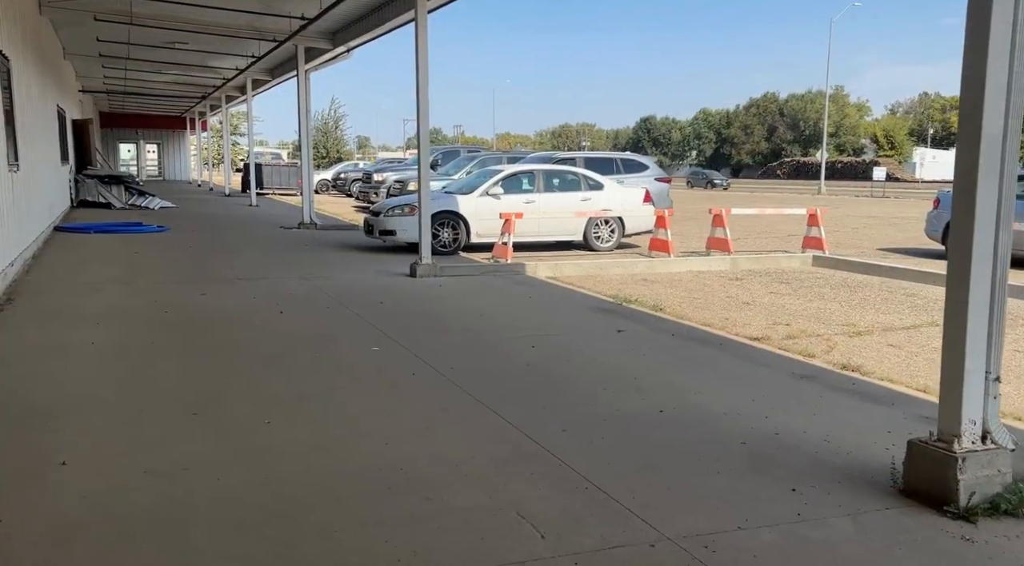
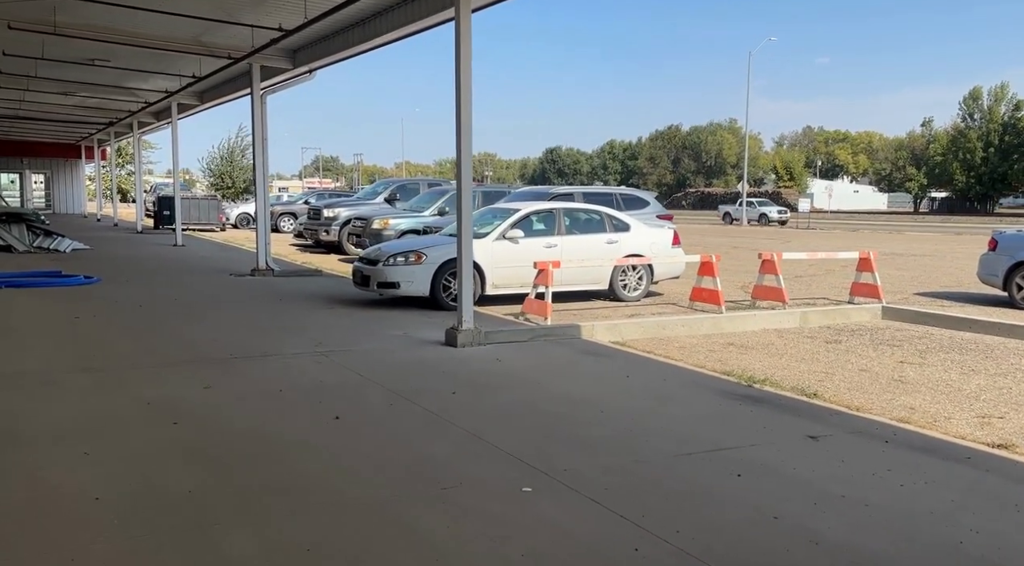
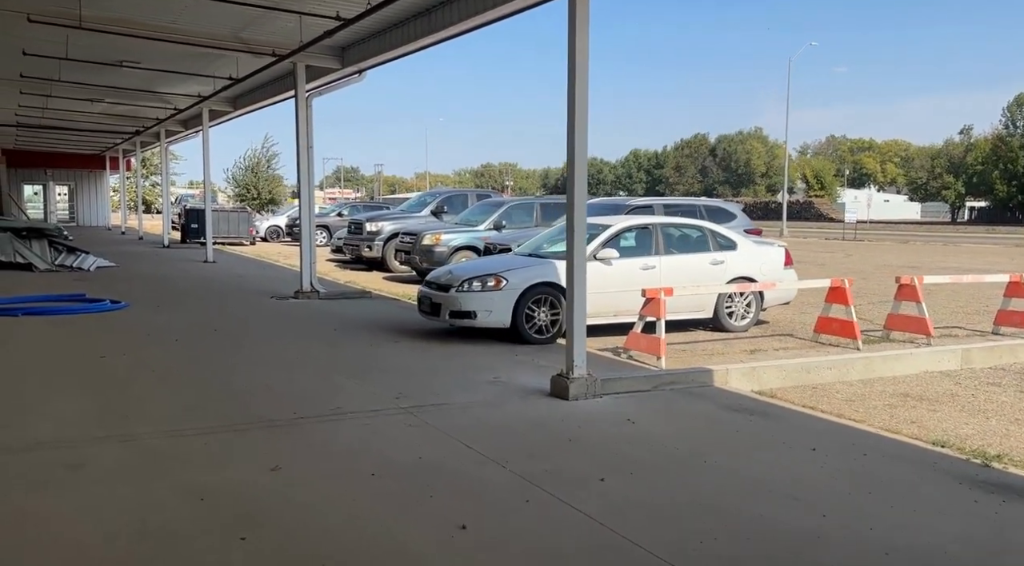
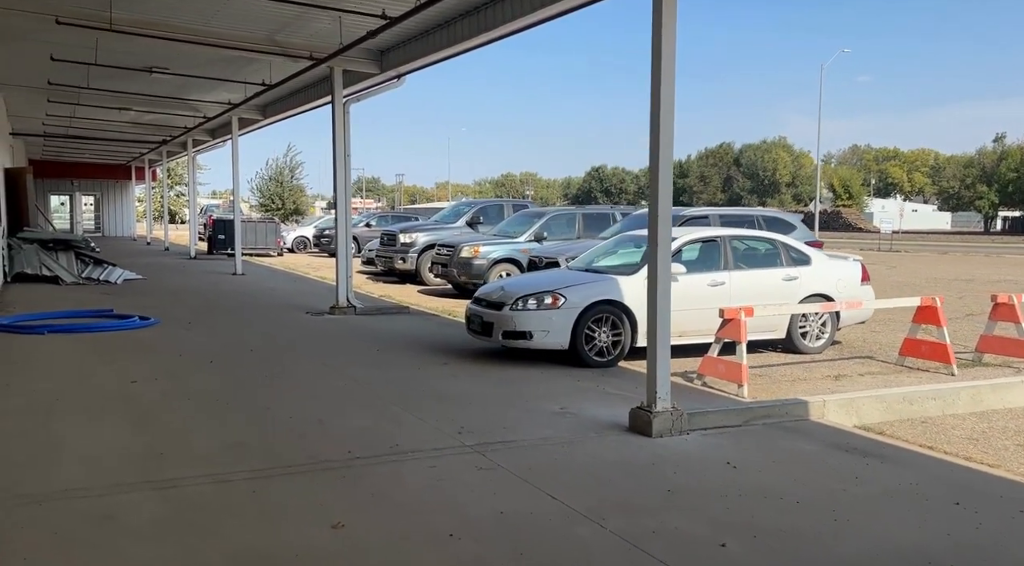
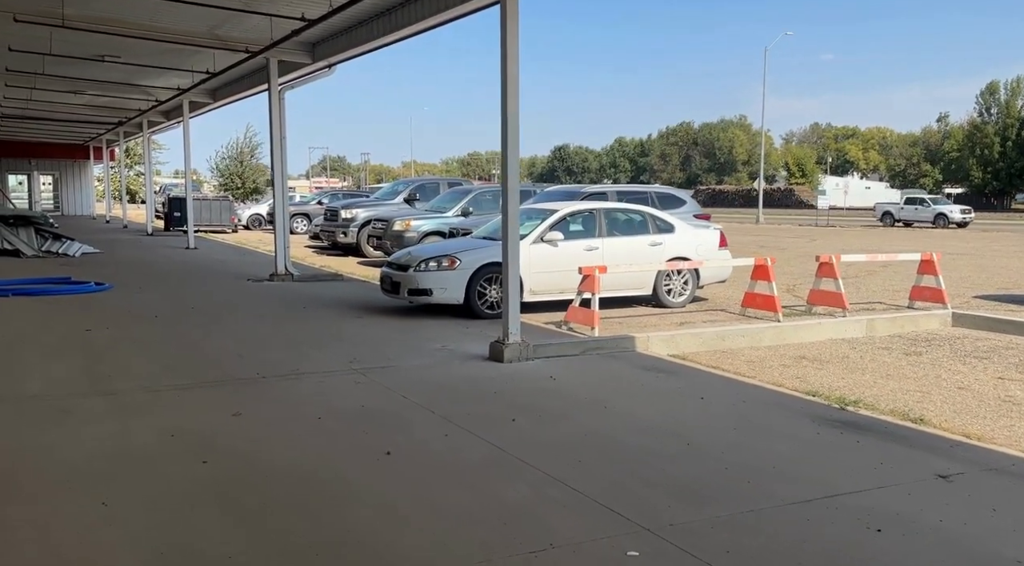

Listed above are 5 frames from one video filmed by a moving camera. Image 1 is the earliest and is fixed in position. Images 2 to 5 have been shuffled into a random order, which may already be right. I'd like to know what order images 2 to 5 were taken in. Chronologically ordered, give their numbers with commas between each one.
2, 5, 3, 4
